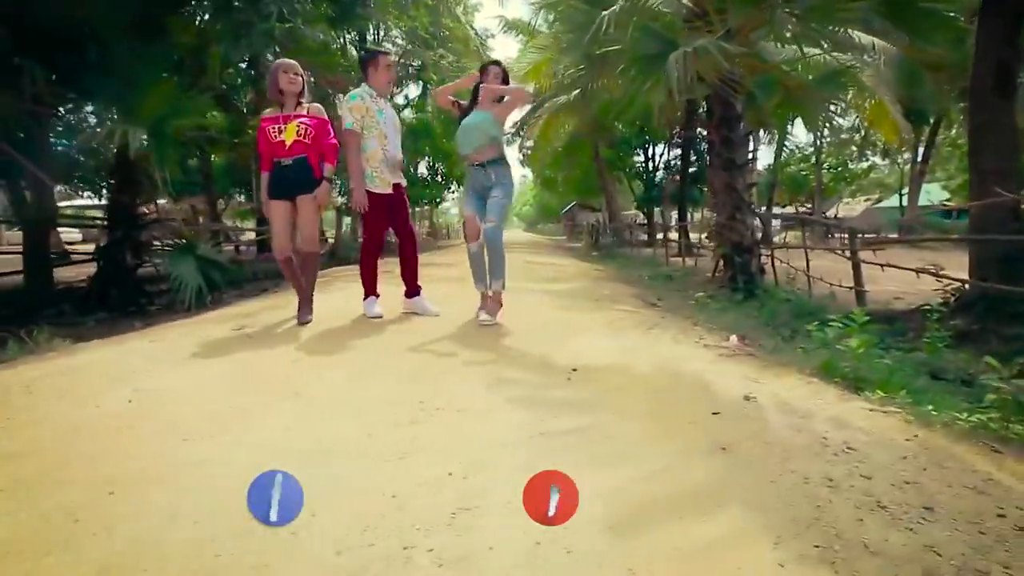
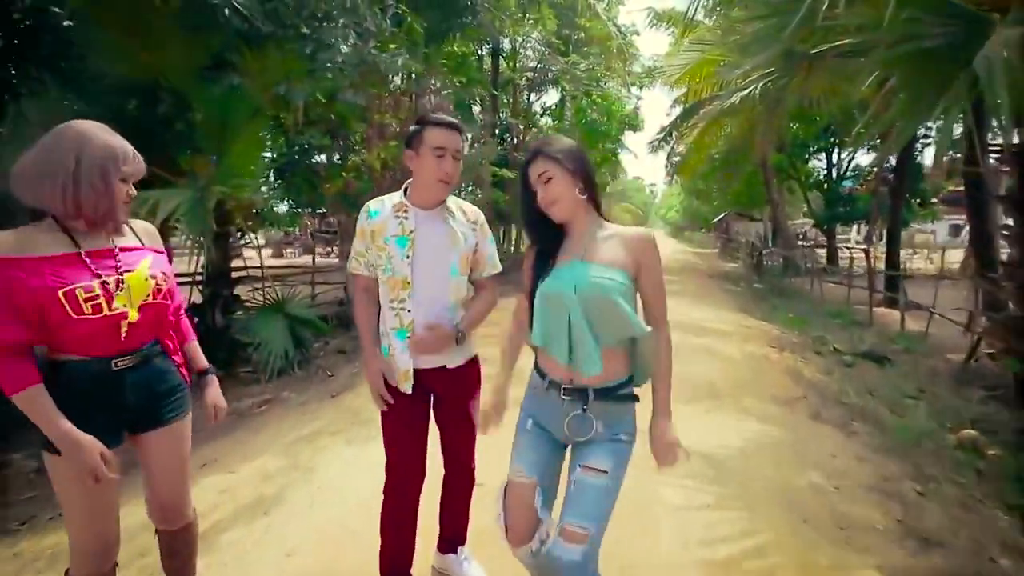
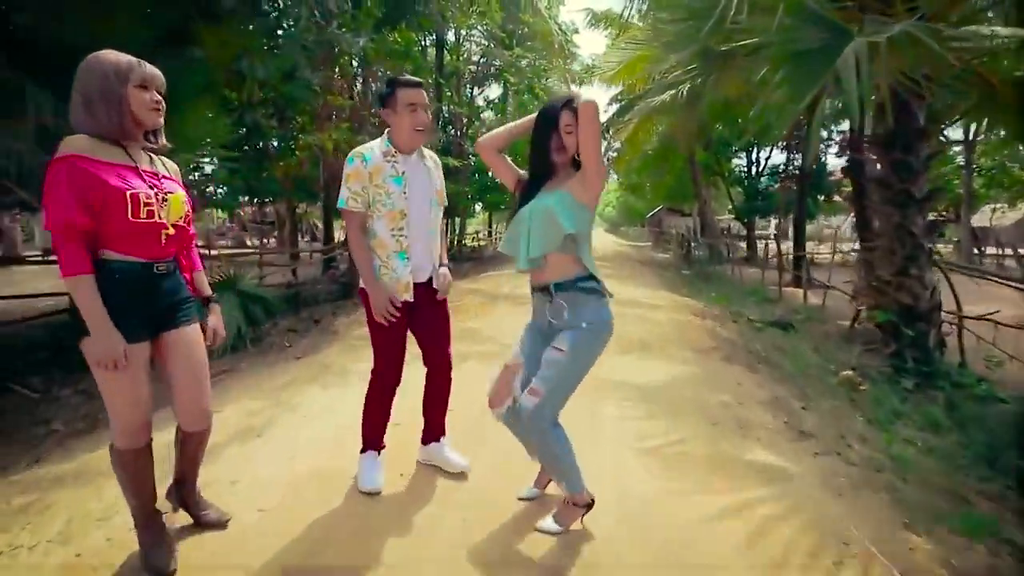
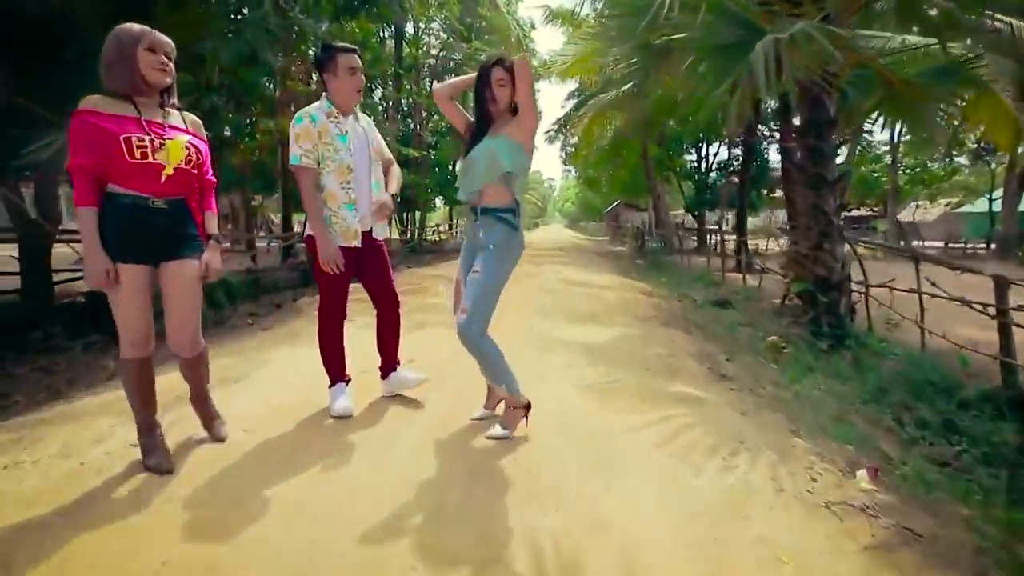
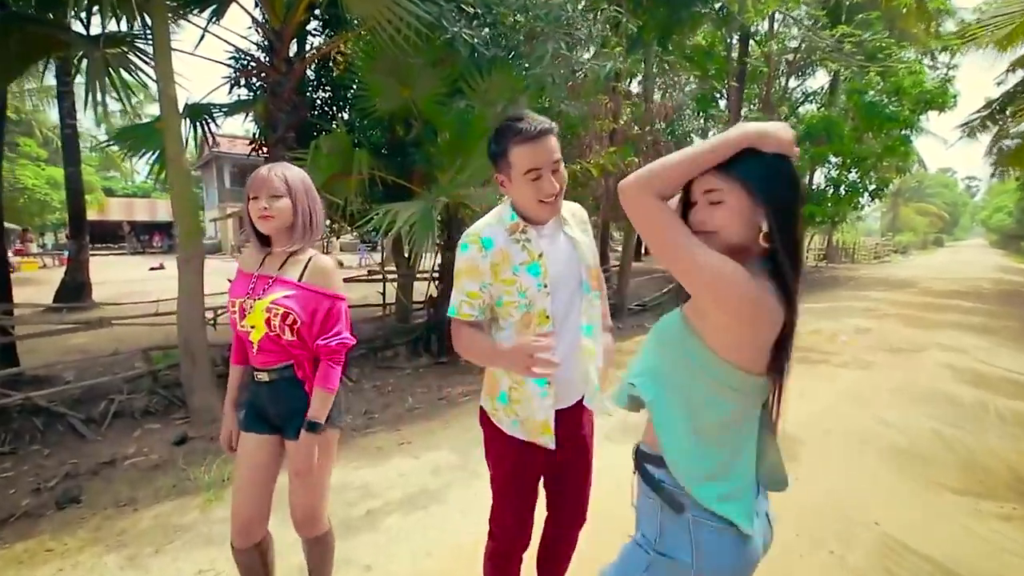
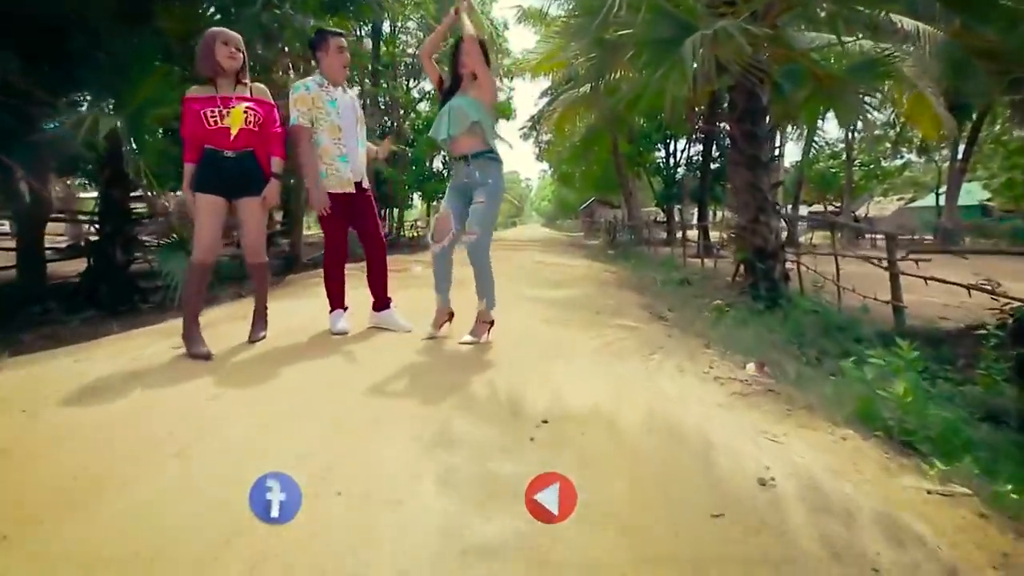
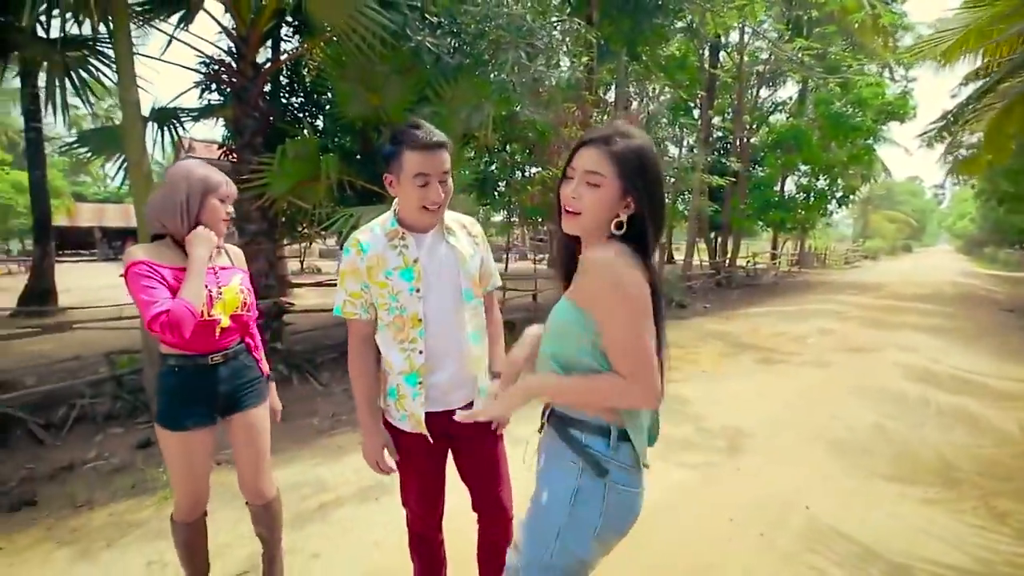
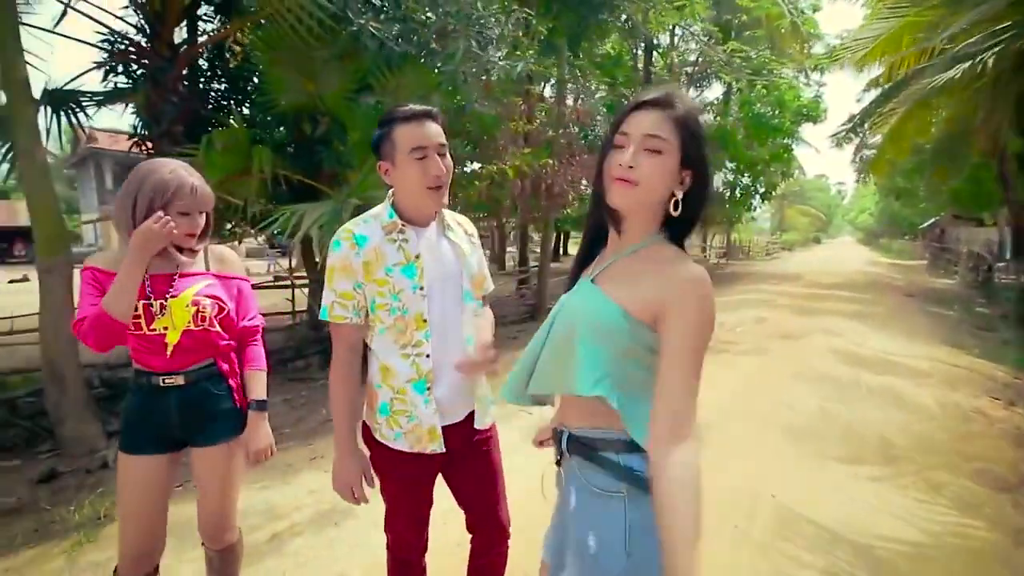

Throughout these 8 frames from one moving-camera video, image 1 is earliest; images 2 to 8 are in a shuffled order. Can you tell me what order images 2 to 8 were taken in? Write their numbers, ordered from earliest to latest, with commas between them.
6, 4, 3, 2, 8, 7, 5
